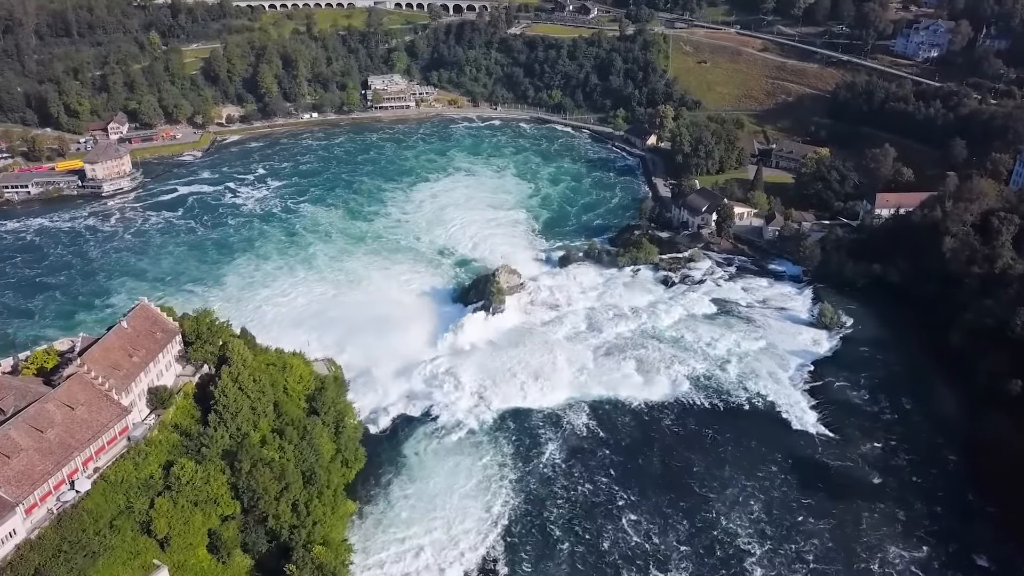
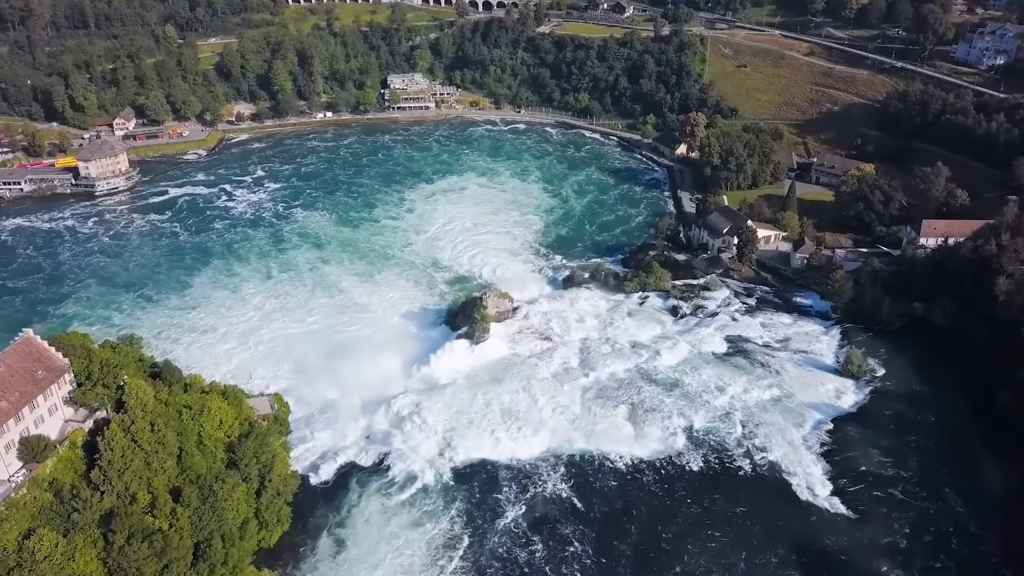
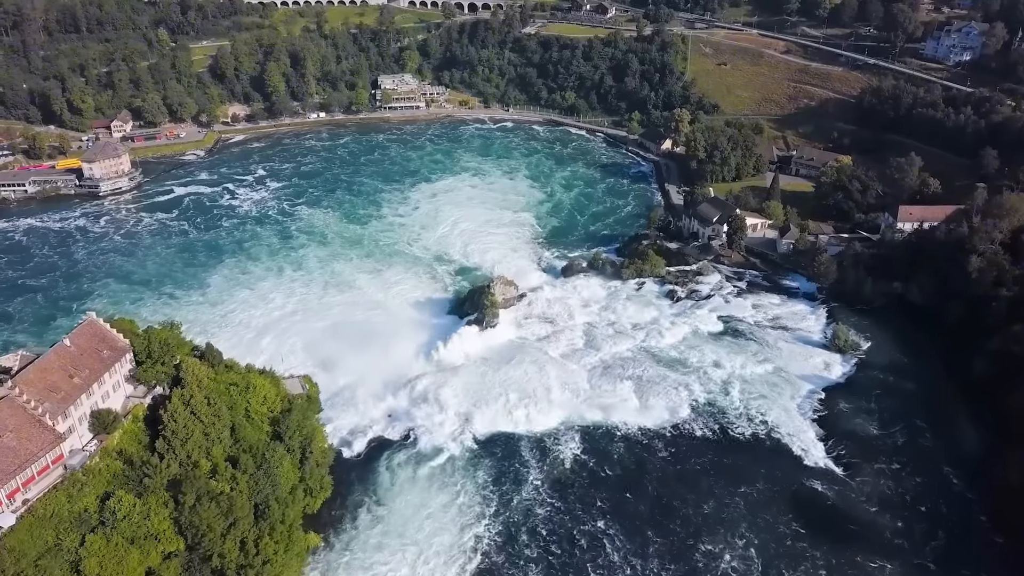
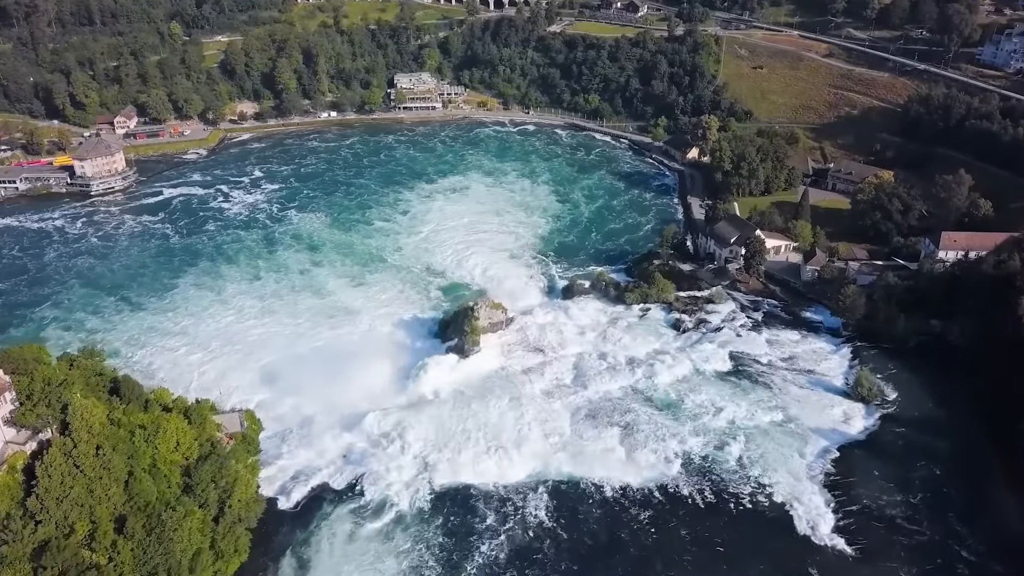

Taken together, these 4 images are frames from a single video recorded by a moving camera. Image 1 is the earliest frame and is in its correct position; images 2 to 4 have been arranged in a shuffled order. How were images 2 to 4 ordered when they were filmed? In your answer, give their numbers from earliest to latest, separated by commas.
3, 2, 4
